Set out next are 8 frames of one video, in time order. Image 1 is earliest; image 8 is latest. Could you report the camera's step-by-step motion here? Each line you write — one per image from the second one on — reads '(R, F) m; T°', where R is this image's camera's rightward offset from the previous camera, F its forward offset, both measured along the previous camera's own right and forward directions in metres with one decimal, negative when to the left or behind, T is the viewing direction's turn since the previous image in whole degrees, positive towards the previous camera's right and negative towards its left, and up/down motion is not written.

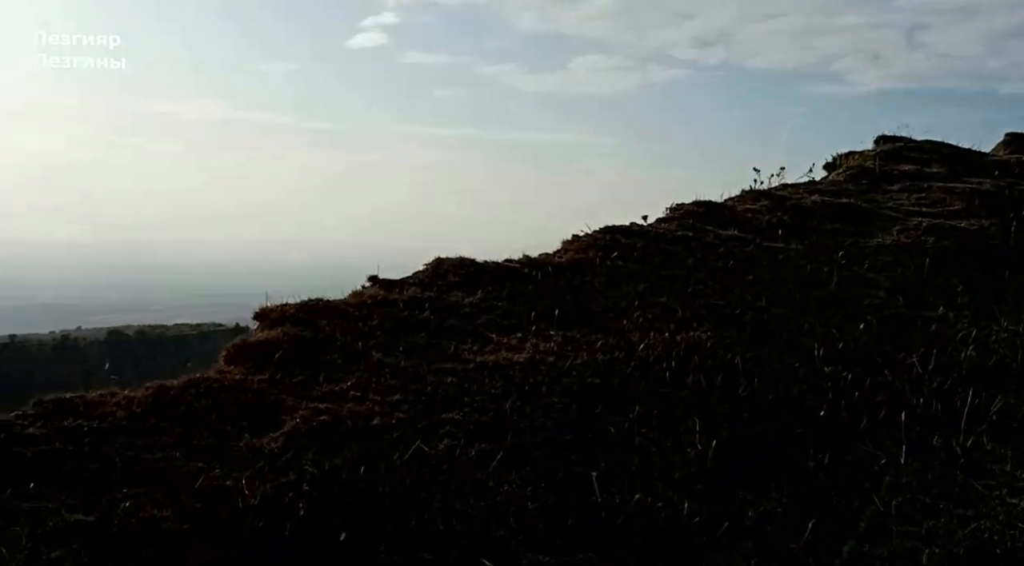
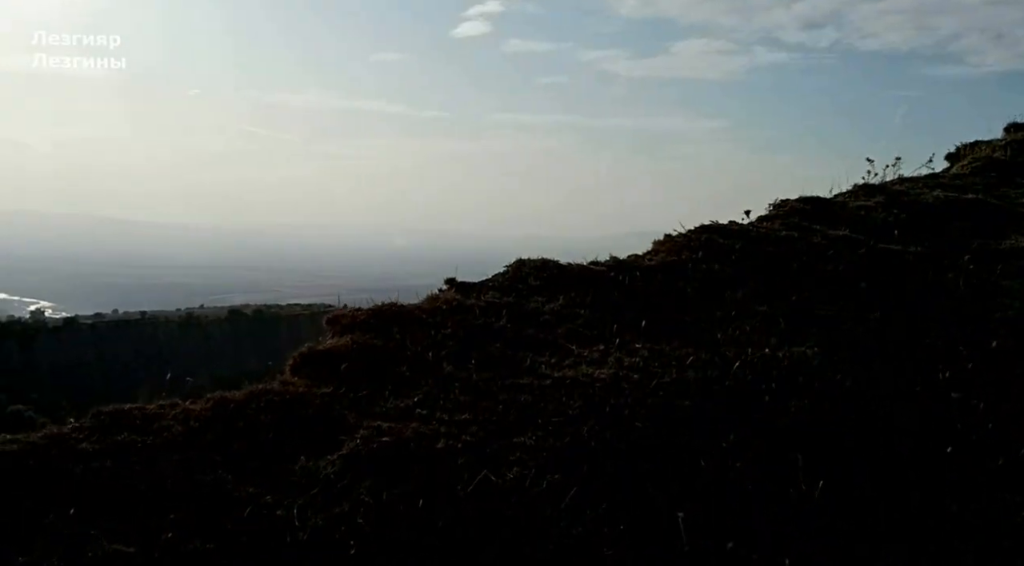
(+0.1, +0.5) m; -6°
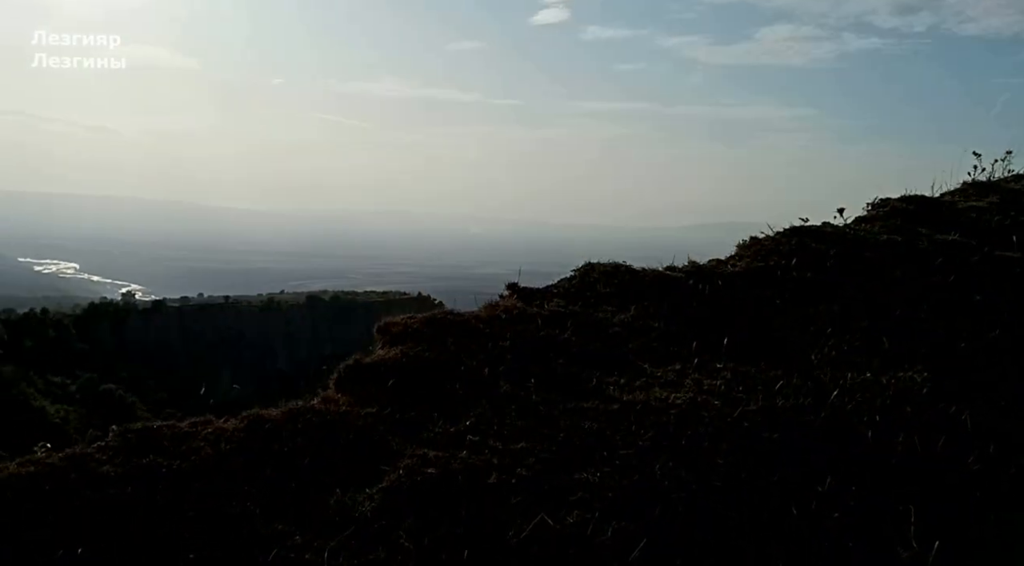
(+0.1, +0.6) m; -5°
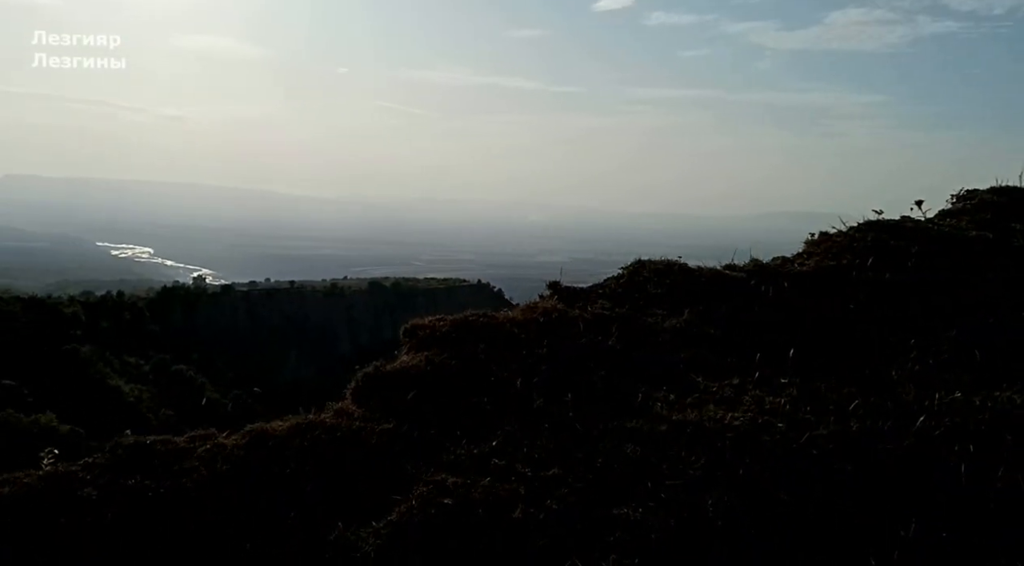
(+0.1, +0.6) m; -4°
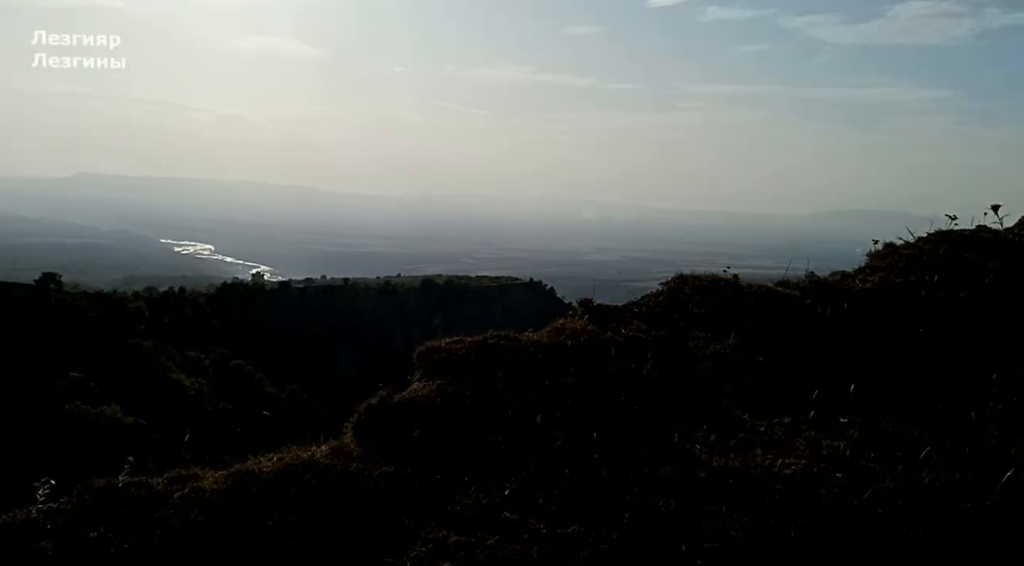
(+0.2, +0.6) m; -3°
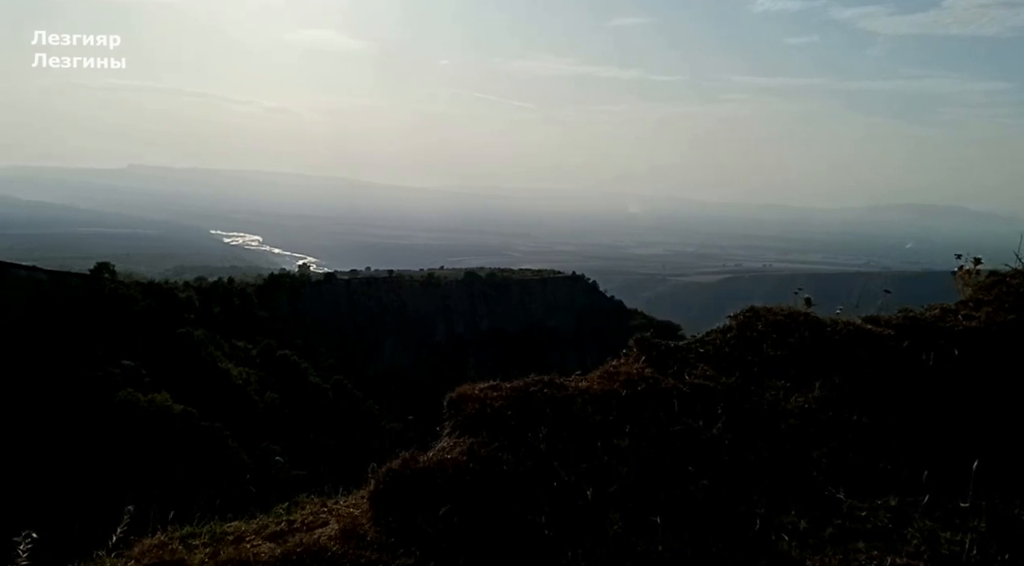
(0.0, +0.8) m; -3°
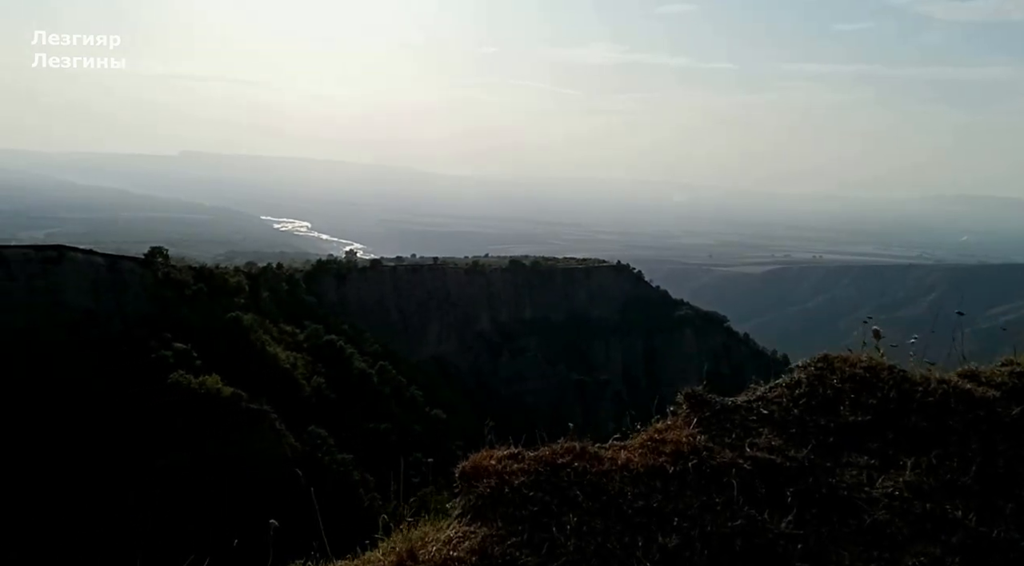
(+0.1, +0.8) m; -3°
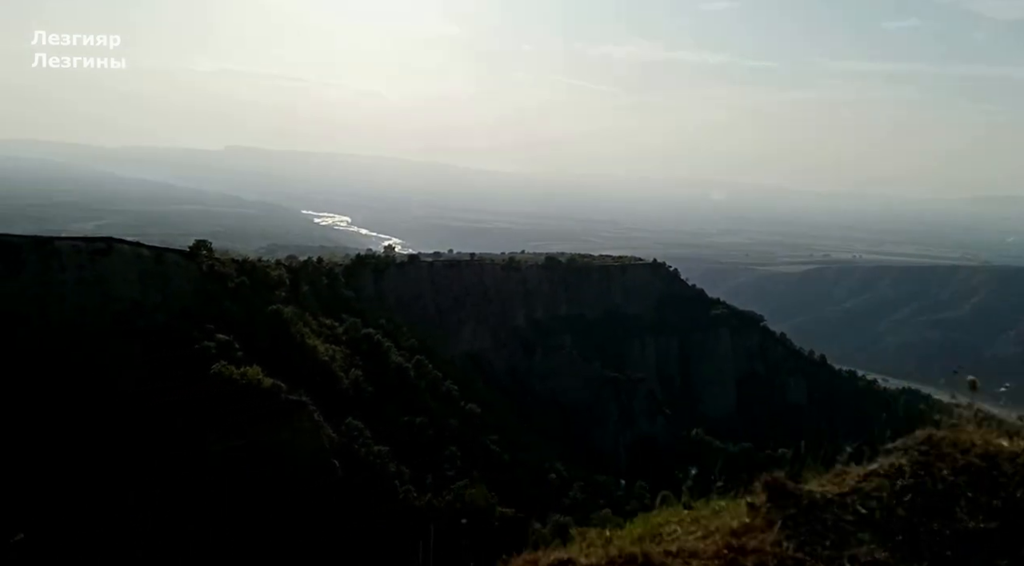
(+0.1, -0.3) m; -2°
